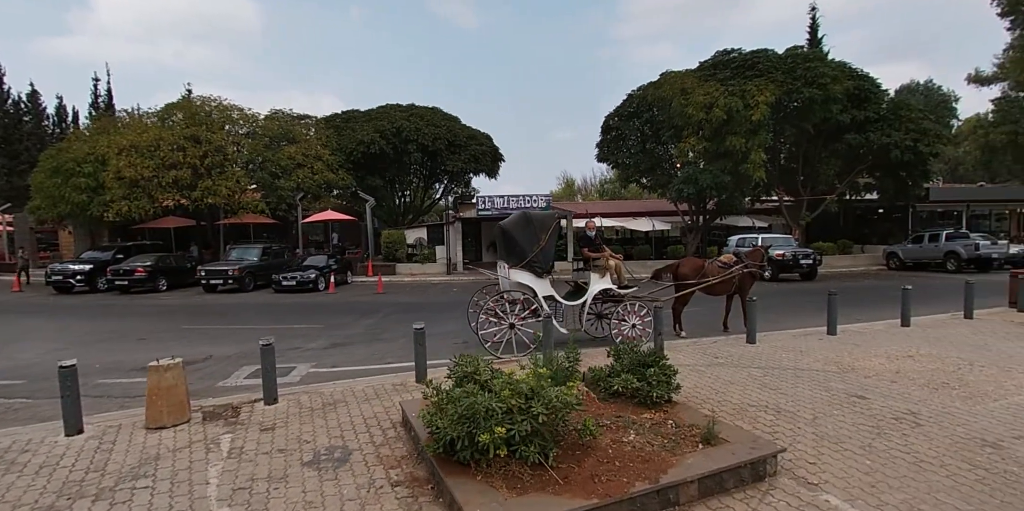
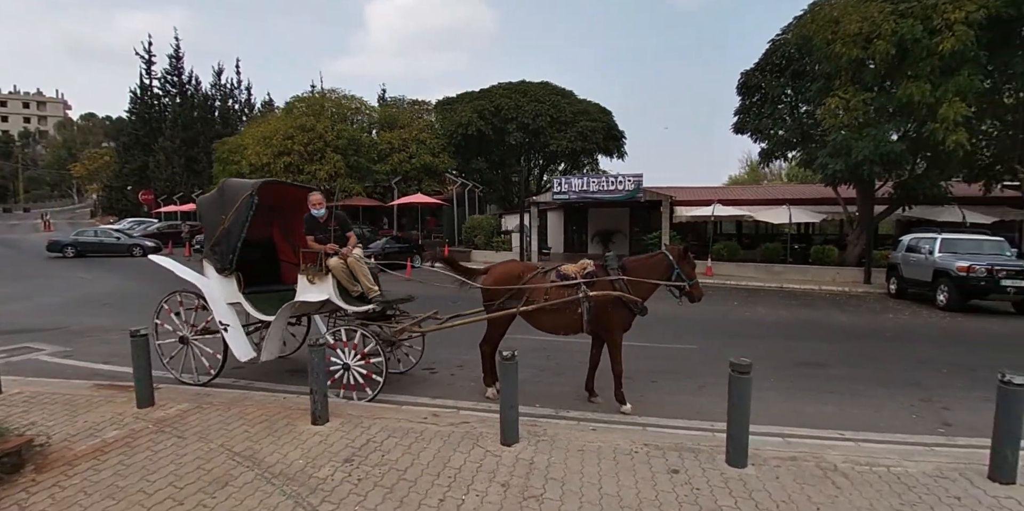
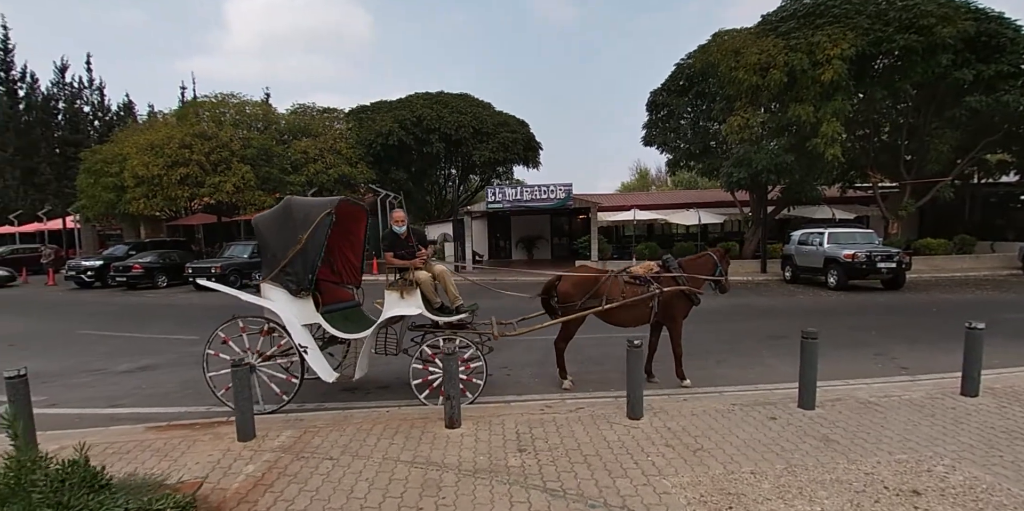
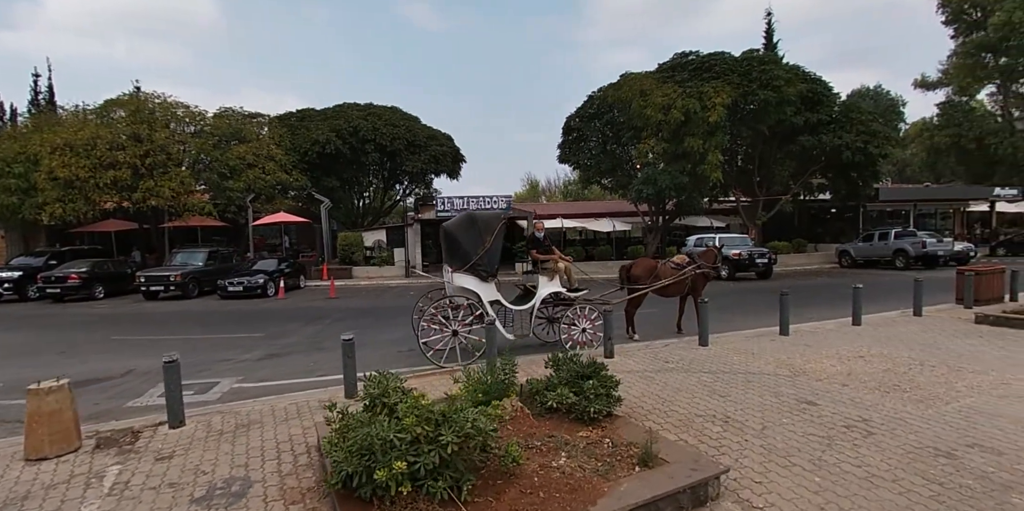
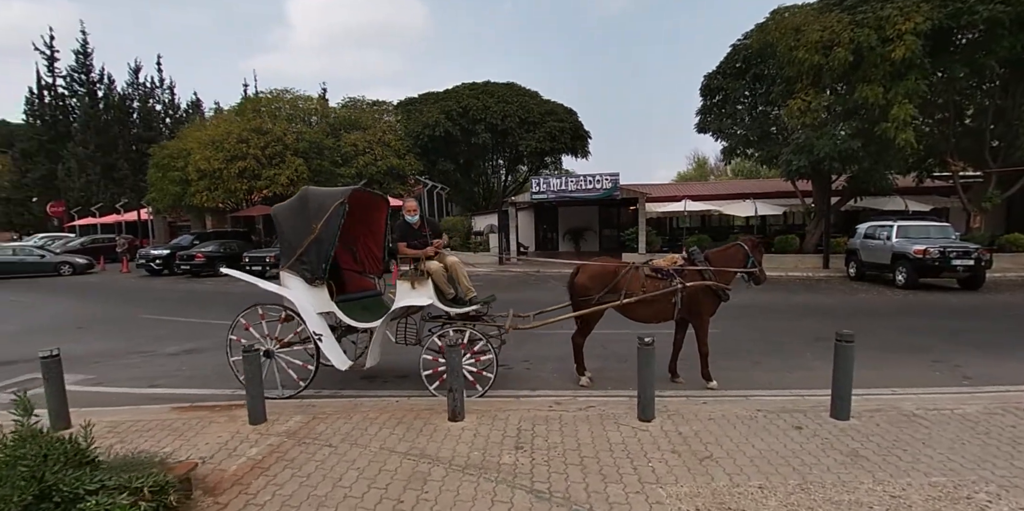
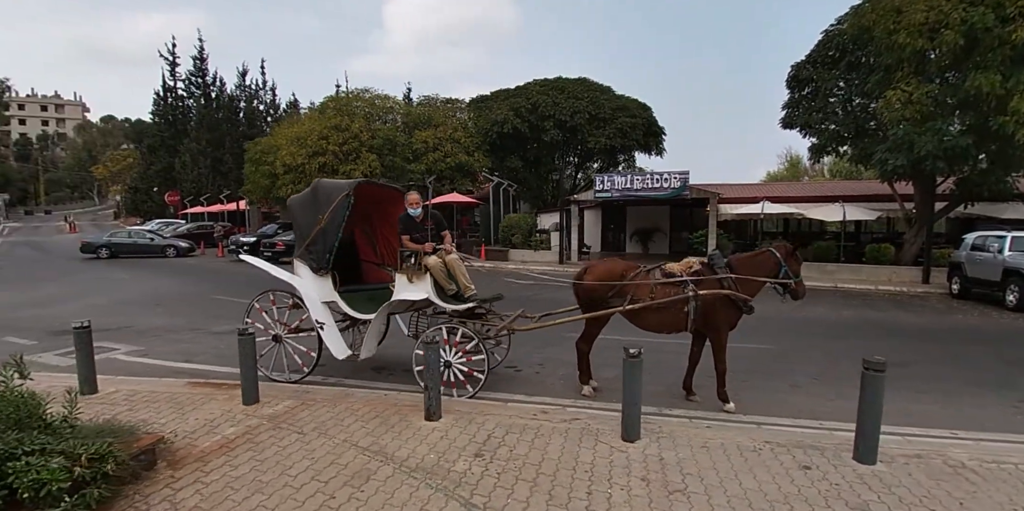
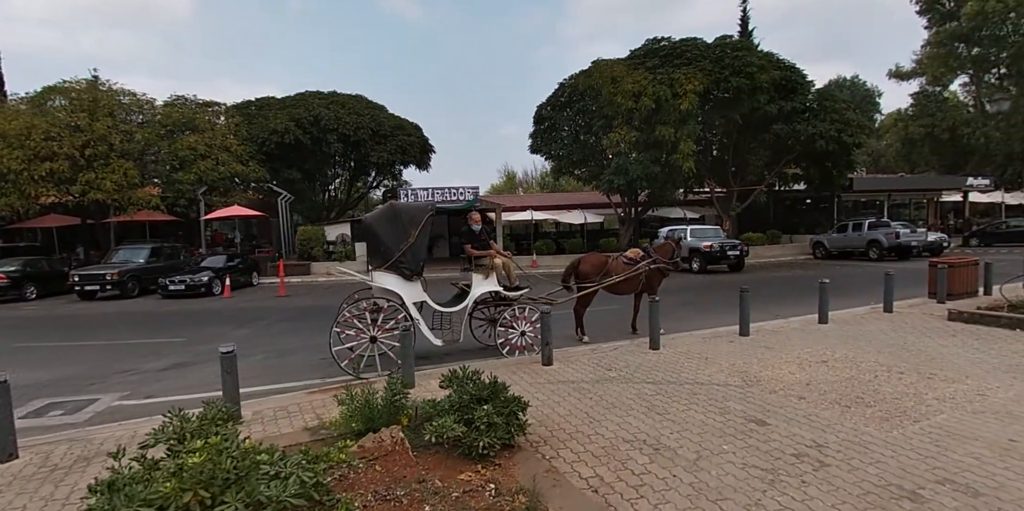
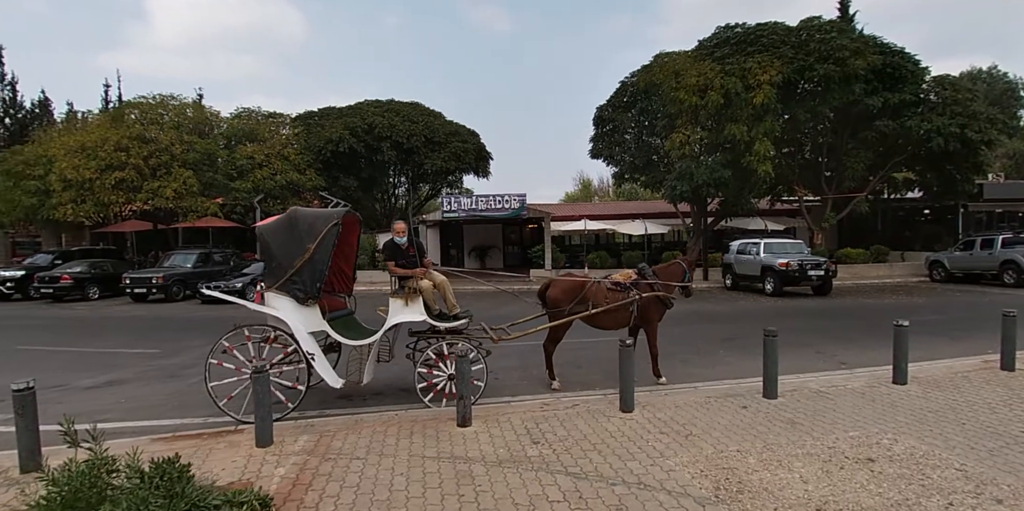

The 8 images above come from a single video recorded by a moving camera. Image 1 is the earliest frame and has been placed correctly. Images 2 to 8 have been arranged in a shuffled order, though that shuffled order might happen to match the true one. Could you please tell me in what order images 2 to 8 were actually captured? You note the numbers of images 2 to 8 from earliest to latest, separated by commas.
4, 7, 8, 3, 5, 6, 2
